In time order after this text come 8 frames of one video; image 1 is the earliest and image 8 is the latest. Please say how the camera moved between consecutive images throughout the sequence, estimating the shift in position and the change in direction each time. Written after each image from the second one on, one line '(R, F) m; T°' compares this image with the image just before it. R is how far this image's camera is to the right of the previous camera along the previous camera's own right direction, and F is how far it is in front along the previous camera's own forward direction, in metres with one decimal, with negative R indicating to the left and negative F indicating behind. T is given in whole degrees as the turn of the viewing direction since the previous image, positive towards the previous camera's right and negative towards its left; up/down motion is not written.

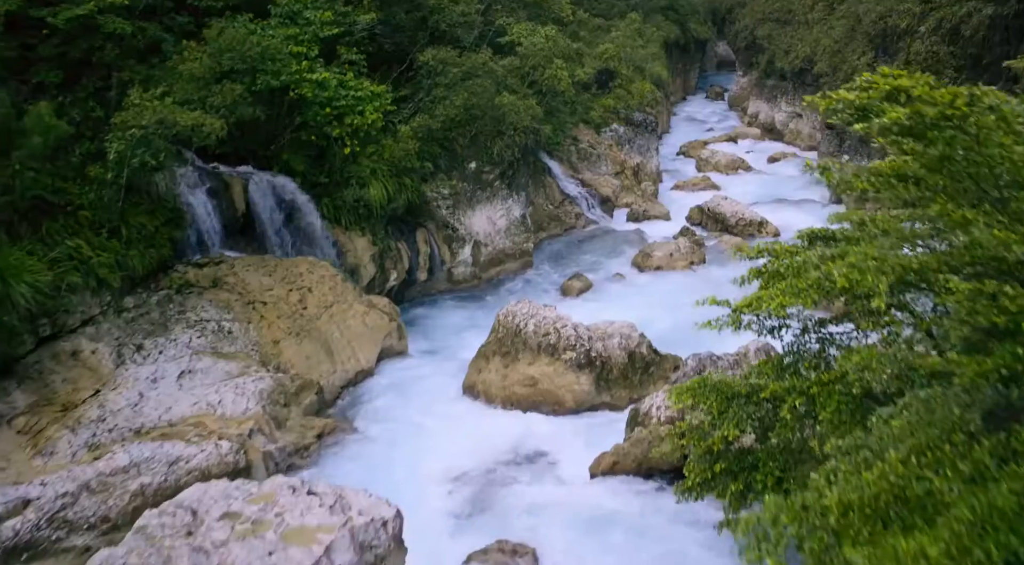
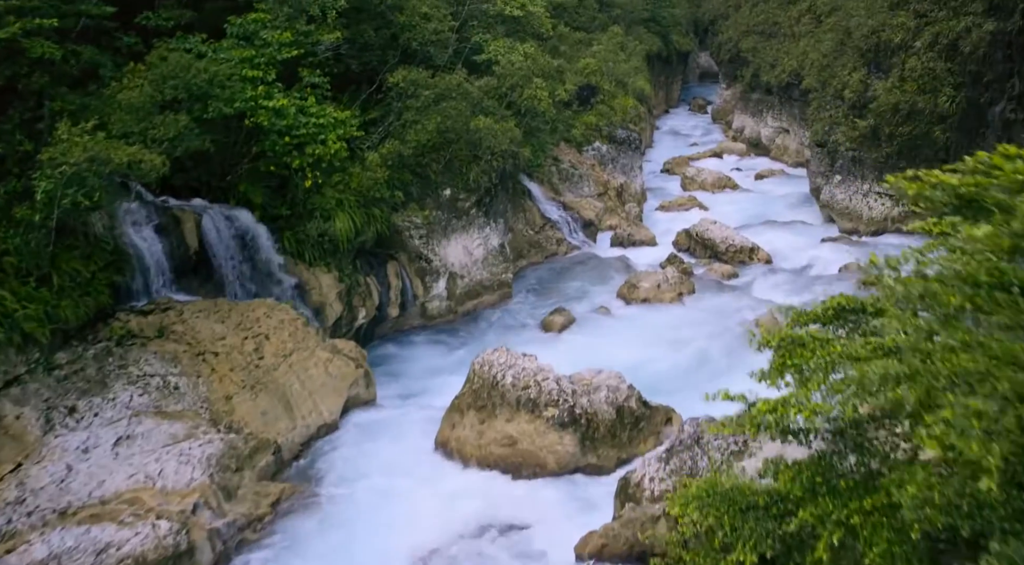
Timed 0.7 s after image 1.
(+0.1, +1.1) m; +1°
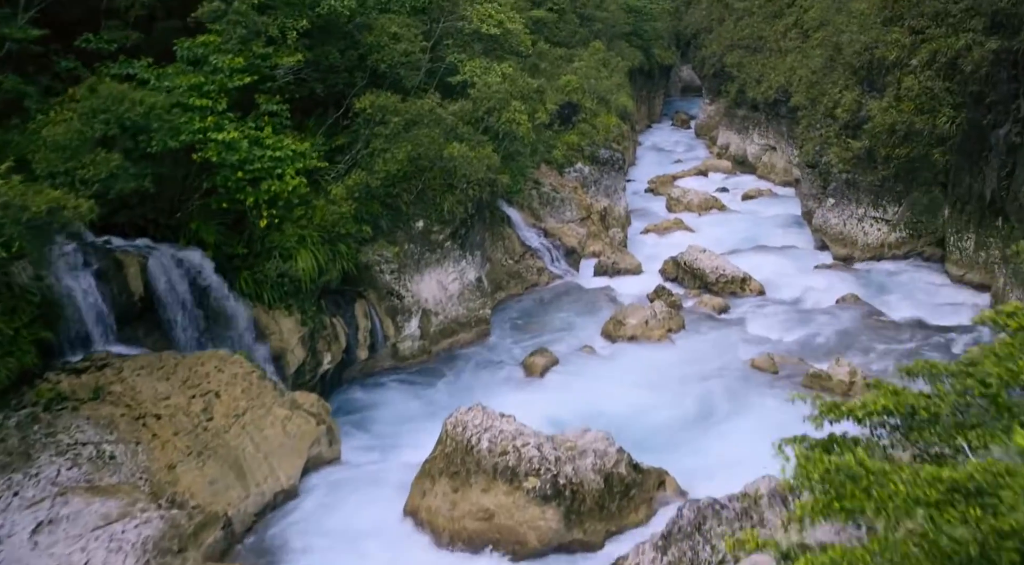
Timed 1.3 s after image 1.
(+0.1, +1.1) m; +1°
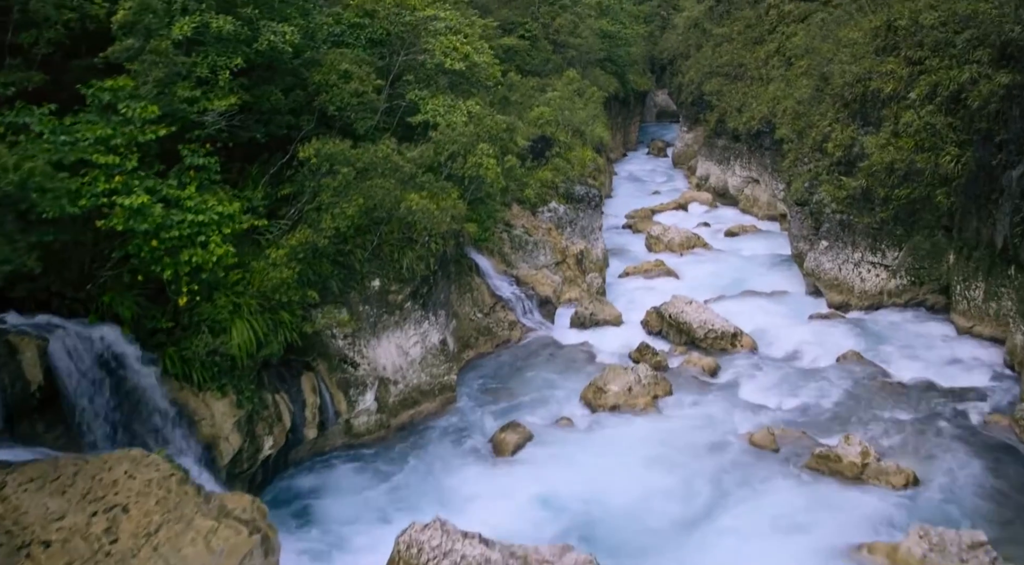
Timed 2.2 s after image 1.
(+0.2, +1.6) m; +2°
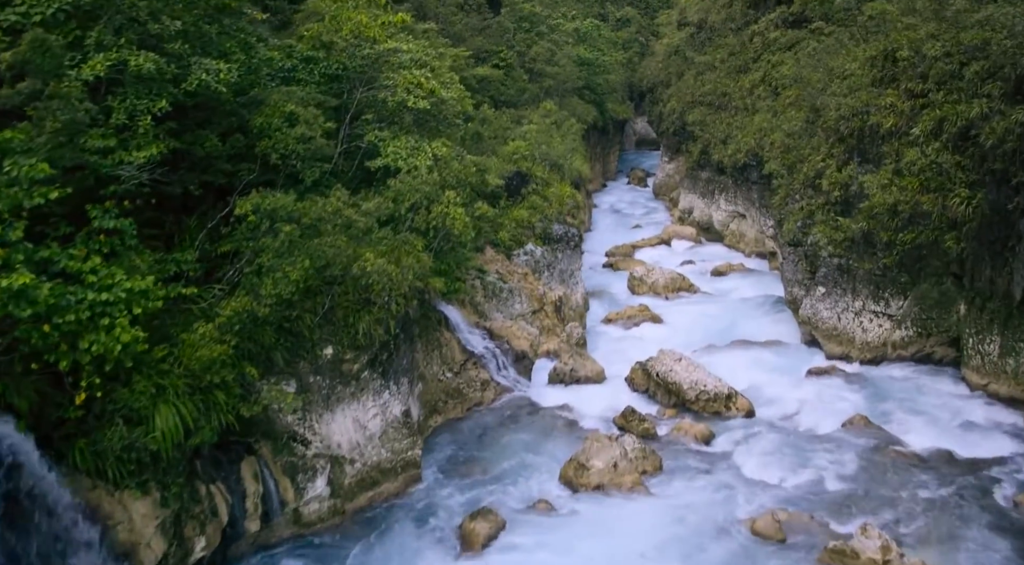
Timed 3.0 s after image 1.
(+0.2, +1.5) m; +1°
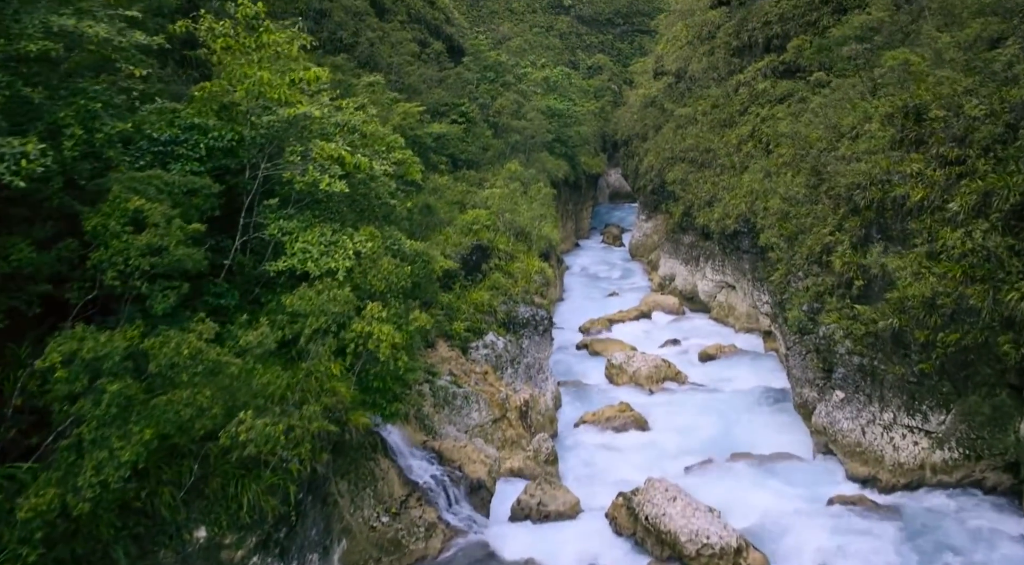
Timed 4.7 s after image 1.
(+0.4, +3.0) m; +2°
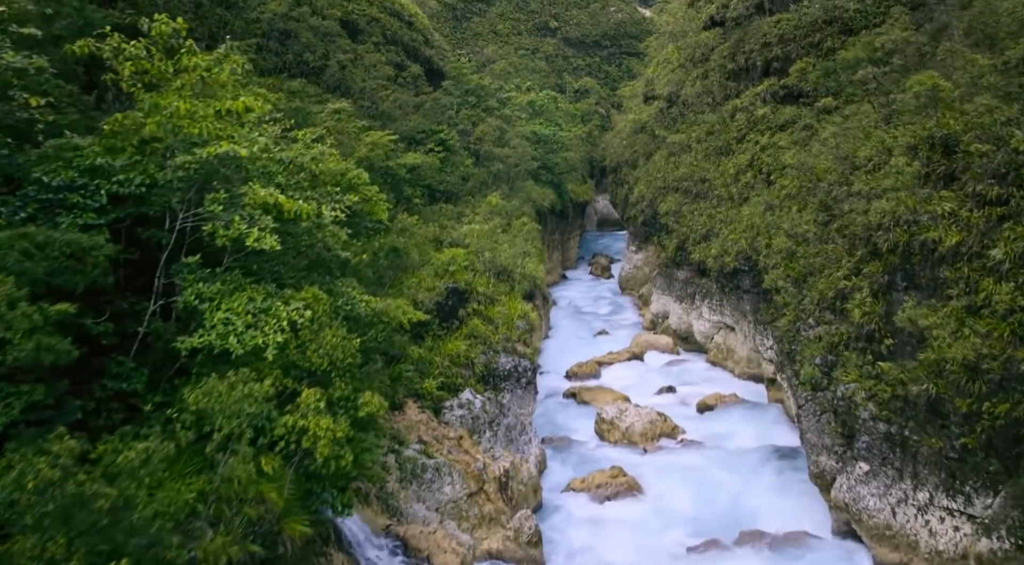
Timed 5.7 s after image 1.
(+0.2, +1.8) m; +1°
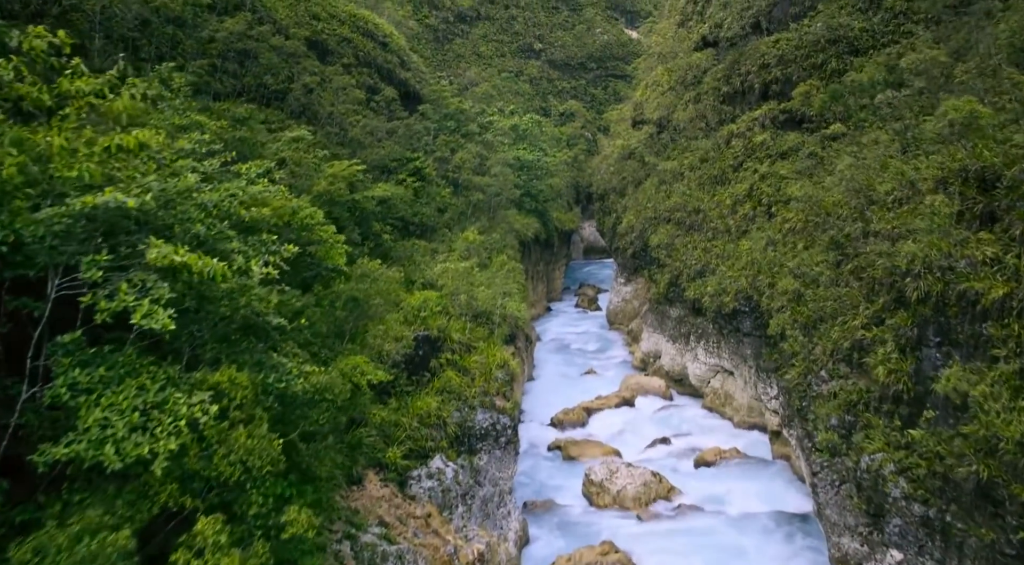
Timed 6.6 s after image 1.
(+0.2, +1.7) m; +1°
